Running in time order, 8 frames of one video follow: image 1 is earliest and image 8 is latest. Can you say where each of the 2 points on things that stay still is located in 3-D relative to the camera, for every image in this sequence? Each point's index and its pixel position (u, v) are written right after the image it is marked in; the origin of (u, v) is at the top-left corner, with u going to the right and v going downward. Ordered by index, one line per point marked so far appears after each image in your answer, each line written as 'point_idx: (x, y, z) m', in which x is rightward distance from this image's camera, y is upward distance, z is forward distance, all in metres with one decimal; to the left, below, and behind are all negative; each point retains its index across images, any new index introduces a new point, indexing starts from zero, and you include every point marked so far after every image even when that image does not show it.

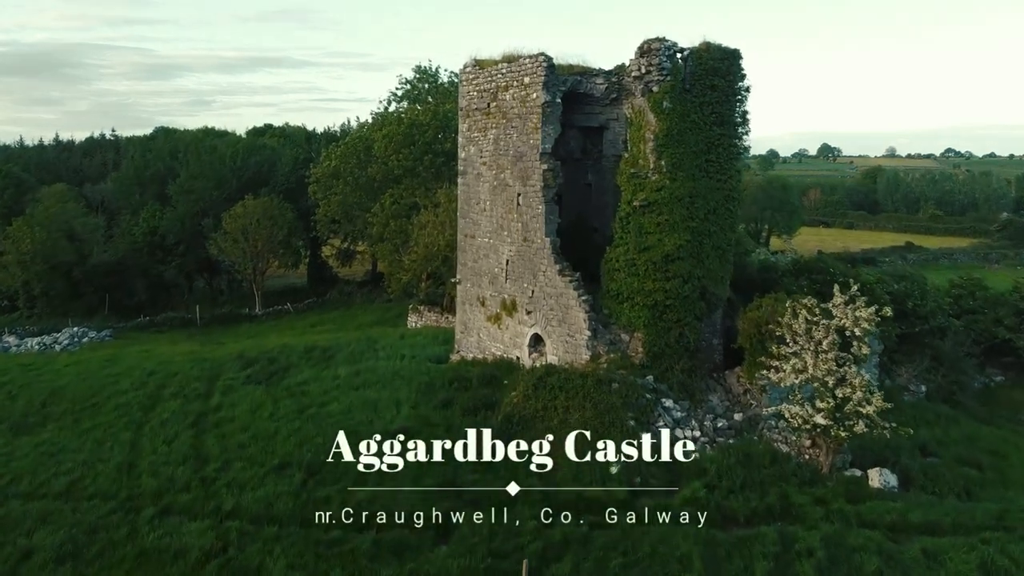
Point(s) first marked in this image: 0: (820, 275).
0: (+6.2, +0.2, +16.2) m
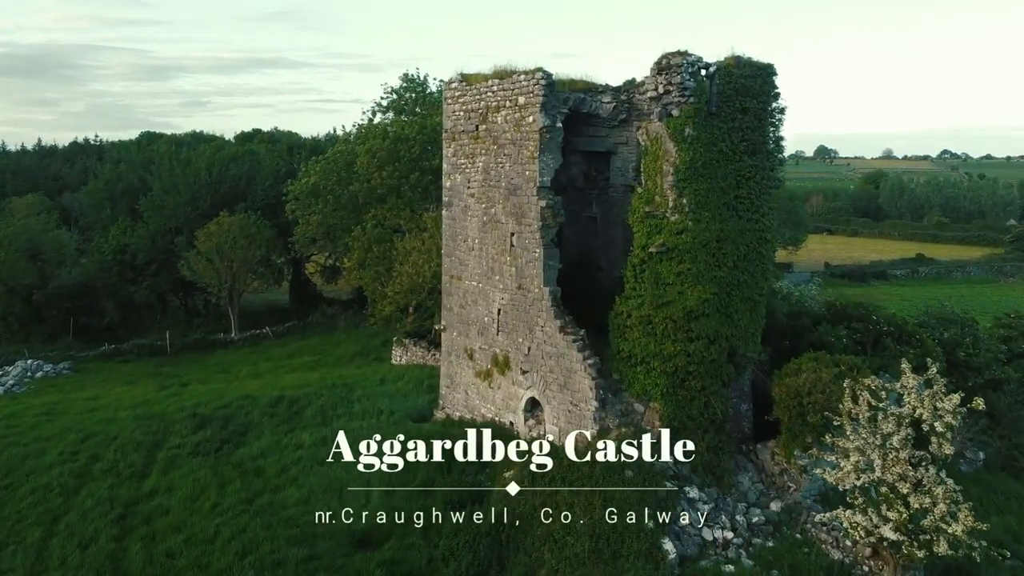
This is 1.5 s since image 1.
0: (+6.1, -0.6, +14.1) m
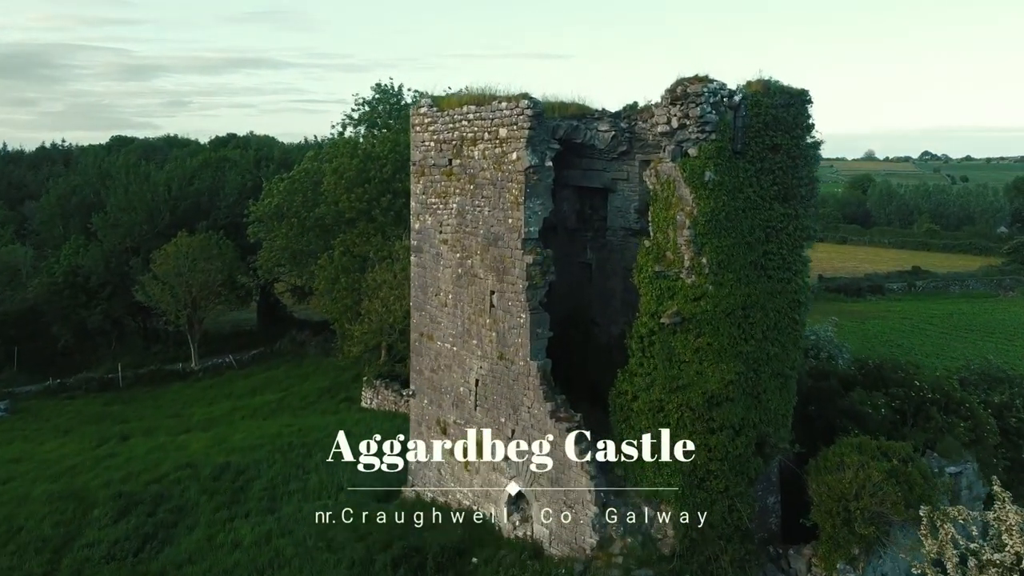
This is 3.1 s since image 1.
0: (+5.8, -1.5, +12.0) m
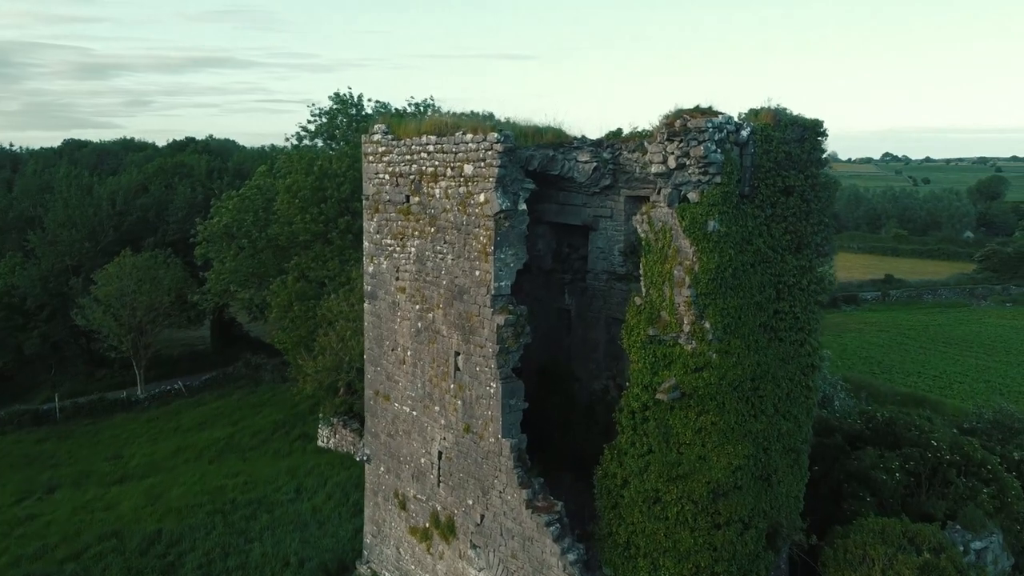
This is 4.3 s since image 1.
0: (+5.4, -2.2, +10.8) m
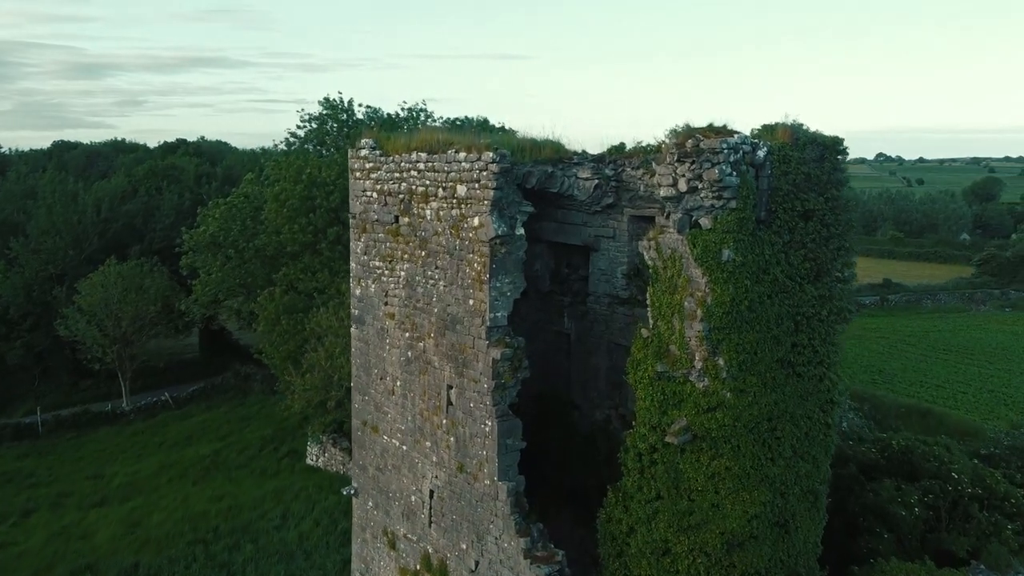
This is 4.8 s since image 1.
0: (+5.4, -2.5, +10.2) m
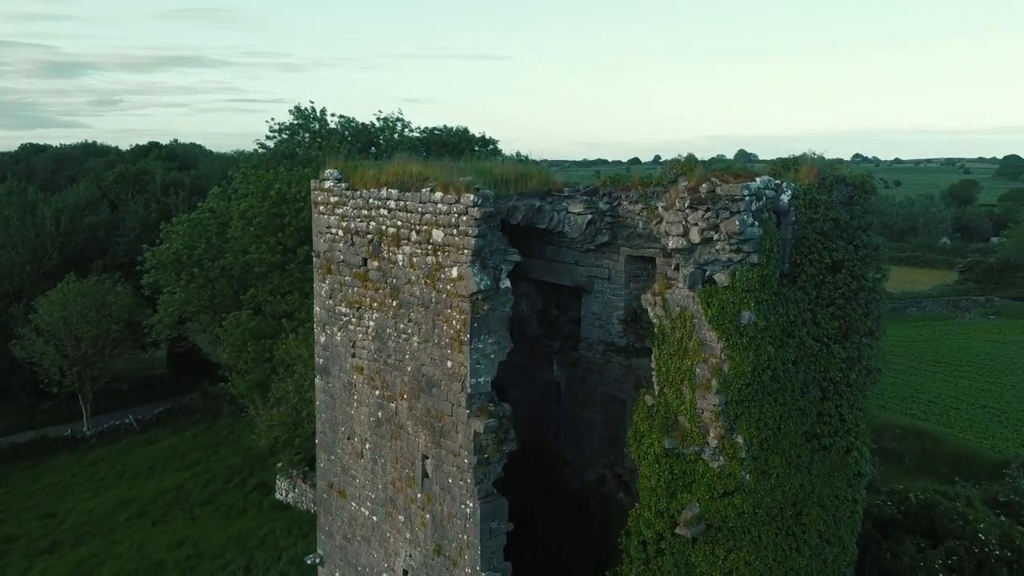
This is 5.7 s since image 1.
0: (+5.2, -2.9, +9.3) m
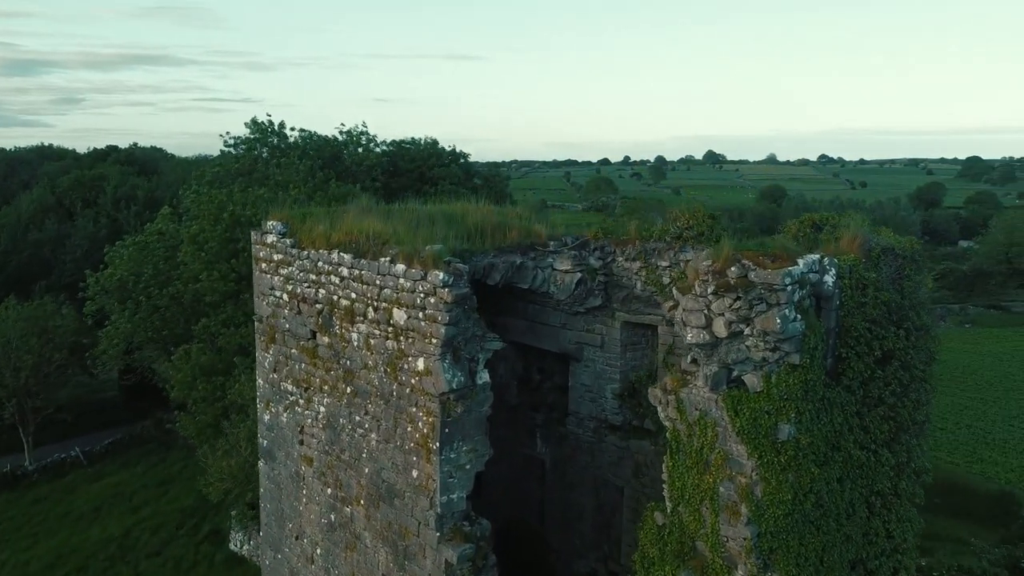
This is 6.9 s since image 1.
0: (+5.0, -3.6, +8.3) m
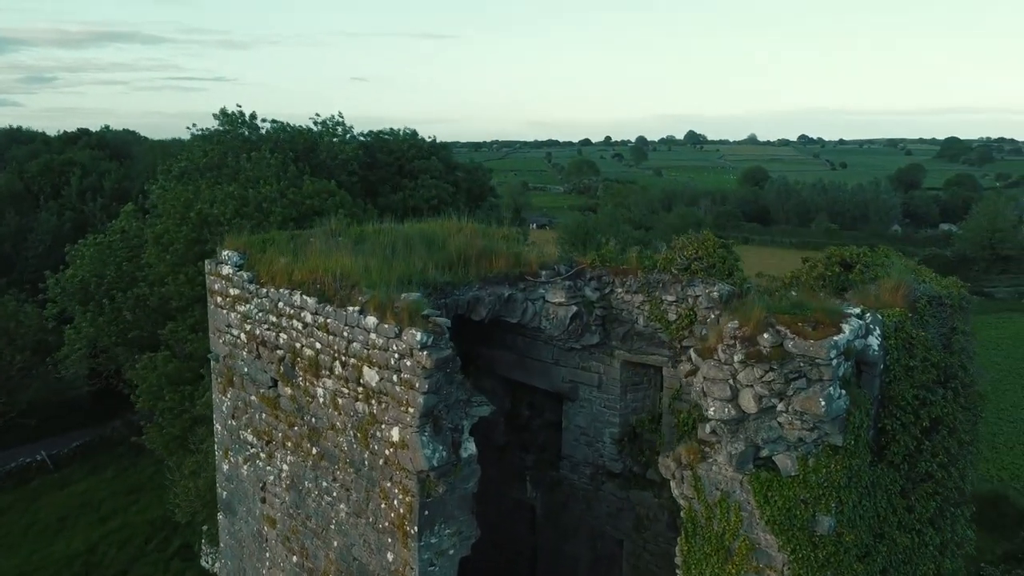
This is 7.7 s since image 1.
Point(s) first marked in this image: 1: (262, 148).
0: (+4.8, -3.8, +7.7) m
1: (-5.9, +3.3, +19.0) m
